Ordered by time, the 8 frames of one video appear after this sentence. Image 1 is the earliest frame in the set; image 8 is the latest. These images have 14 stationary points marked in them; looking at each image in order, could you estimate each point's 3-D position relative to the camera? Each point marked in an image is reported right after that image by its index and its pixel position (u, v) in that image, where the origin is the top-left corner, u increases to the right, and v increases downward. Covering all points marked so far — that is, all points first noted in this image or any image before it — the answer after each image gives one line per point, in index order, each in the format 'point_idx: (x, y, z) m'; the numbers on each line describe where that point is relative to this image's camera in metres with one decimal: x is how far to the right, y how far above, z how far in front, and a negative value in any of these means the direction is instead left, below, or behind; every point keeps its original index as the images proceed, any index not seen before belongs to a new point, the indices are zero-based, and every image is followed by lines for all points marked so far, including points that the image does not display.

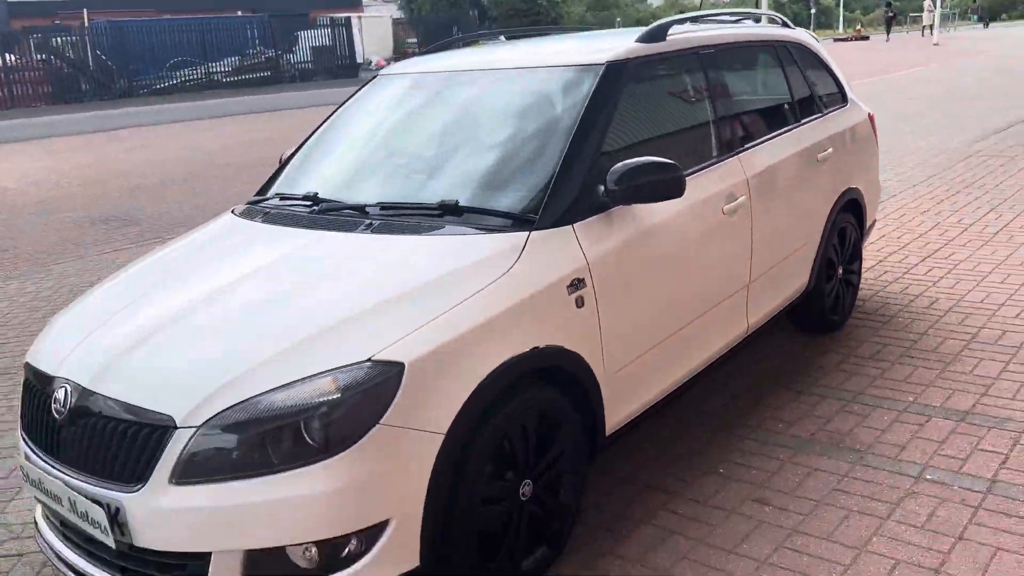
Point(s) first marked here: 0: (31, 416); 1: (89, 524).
0: (-1.5, -0.4, +2.8) m
1: (-1.2, -0.7, +2.5) m
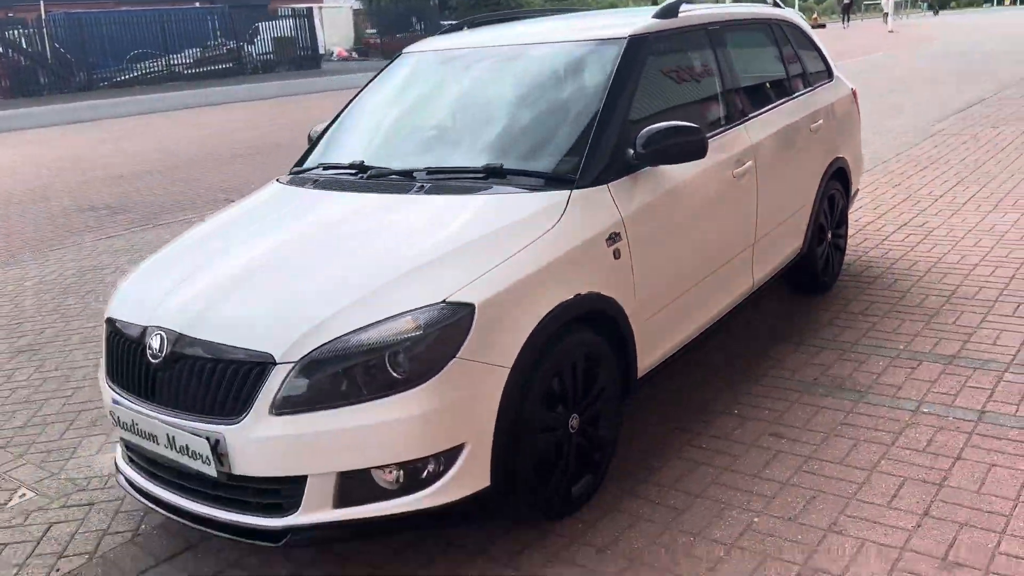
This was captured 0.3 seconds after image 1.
0: (-1.3, -0.3, +3.0) m
1: (-1.0, -0.5, +2.8) m
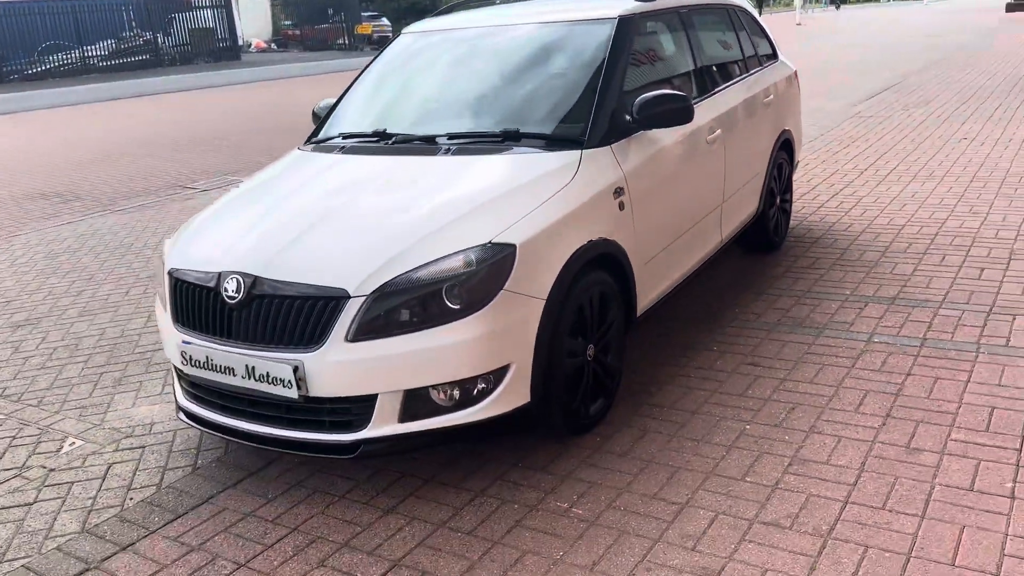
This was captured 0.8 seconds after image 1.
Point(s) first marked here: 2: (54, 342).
0: (-1.2, -0.1, +3.4) m
1: (-0.8, -0.3, +3.1) m
2: (-2.7, -0.3, +5.3) m
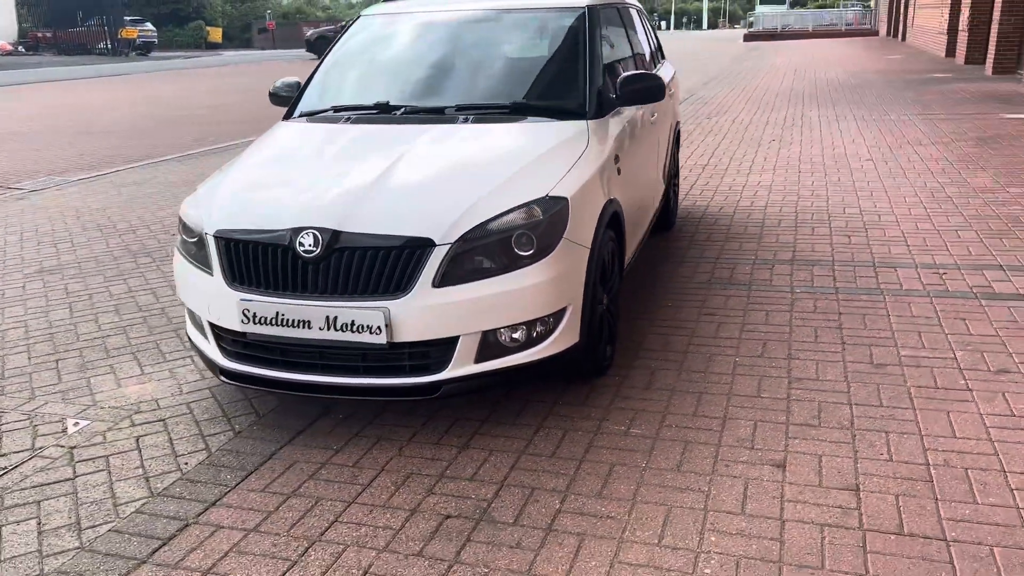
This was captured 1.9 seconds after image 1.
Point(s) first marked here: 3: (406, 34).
0: (-1.0, +0.1, +3.4) m
1: (-0.6, -0.2, +3.3) m
2: (-3.0, -0.3, +4.9) m
3: (-0.5, +1.4, +4.9) m
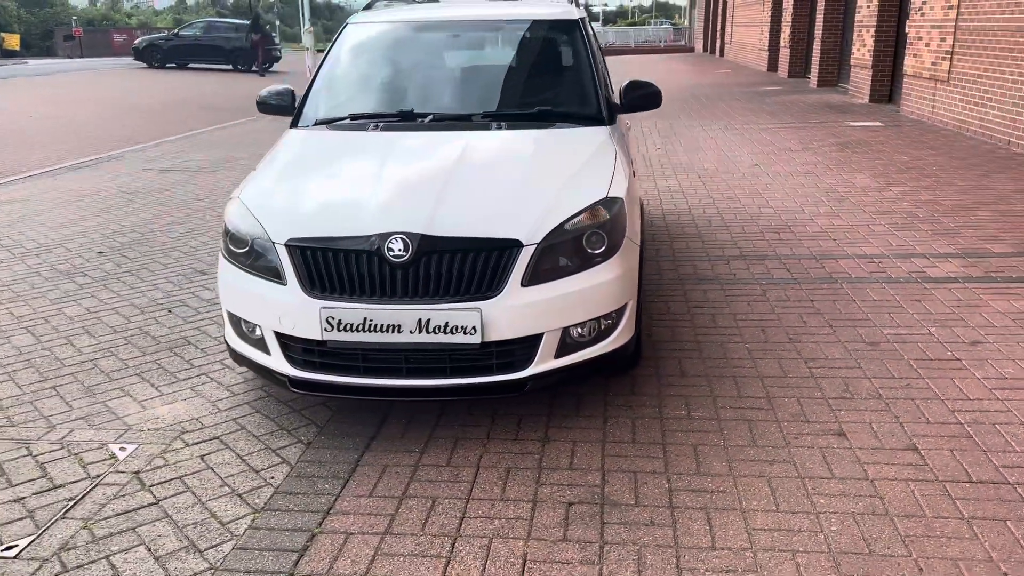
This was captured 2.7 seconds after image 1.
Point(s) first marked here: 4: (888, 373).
0: (-0.7, 0.0, +3.4) m
1: (-0.2, -0.2, +3.3) m
2: (-2.9, -0.4, +4.5) m
3: (-0.6, +1.3, +4.9) m
4: (+1.7, -0.4, +4.1) m
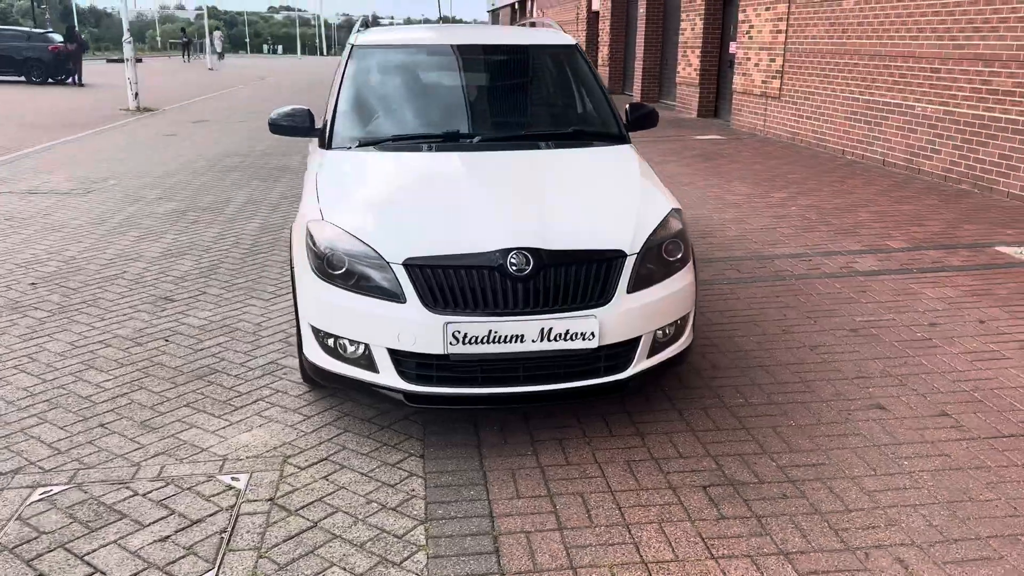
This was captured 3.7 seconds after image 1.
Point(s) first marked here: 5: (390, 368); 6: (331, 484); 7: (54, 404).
0: (-0.2, 0.0, +3.5) m
1: (+0.2, -0.2, +3.6) m
2: (-2.6, -0.6, +4.1) m
3: (-0.5, +1.3, +5.0) m
4: (+2.0, -0.3, +4.7) m
5: (-0.5, -0.3, +3.6) m
6: (-0.7, -0.8, +3.4) m
7: (-2.2, -0.5, +4.2) m
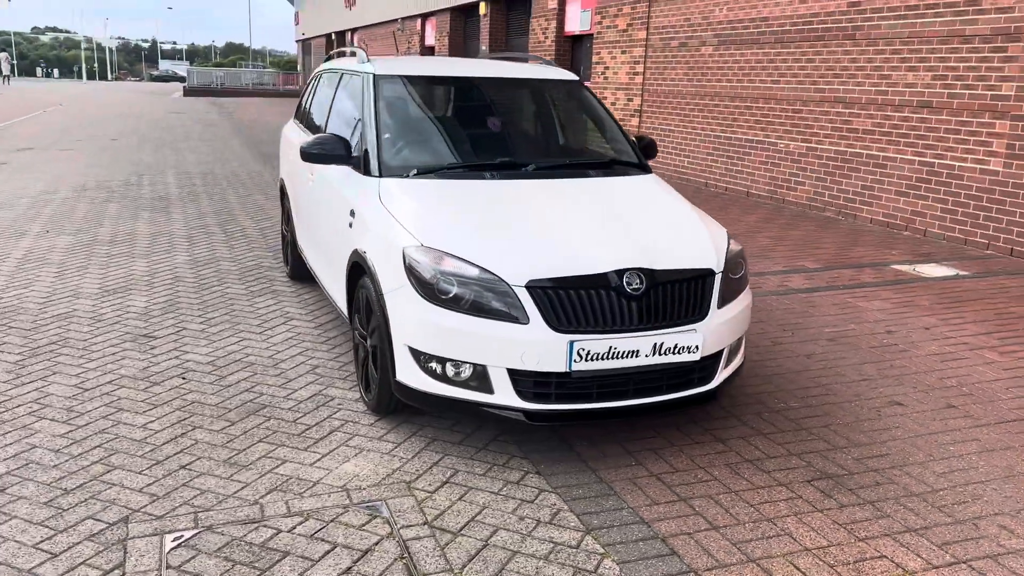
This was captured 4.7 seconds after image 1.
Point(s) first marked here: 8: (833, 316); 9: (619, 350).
0: (+0.3, -0.1, +3.7) m
1: (+0.7, -0.3, +3.8) m
2: (-2.2, -0.7, +3.7) m
3: (-0.4, +1.1, +5.1) m
4: (+2.1, -0.4, +5.4) m
5: (0.0, -0.4, +3.7) m
6: (-0.2, -0.8, +3.5) m
7: (-1.8, -0.7, +3.9) m
8: (+2.2, -0.2, +6.3) m
9: (+0.4, -0.3, +3.7) m
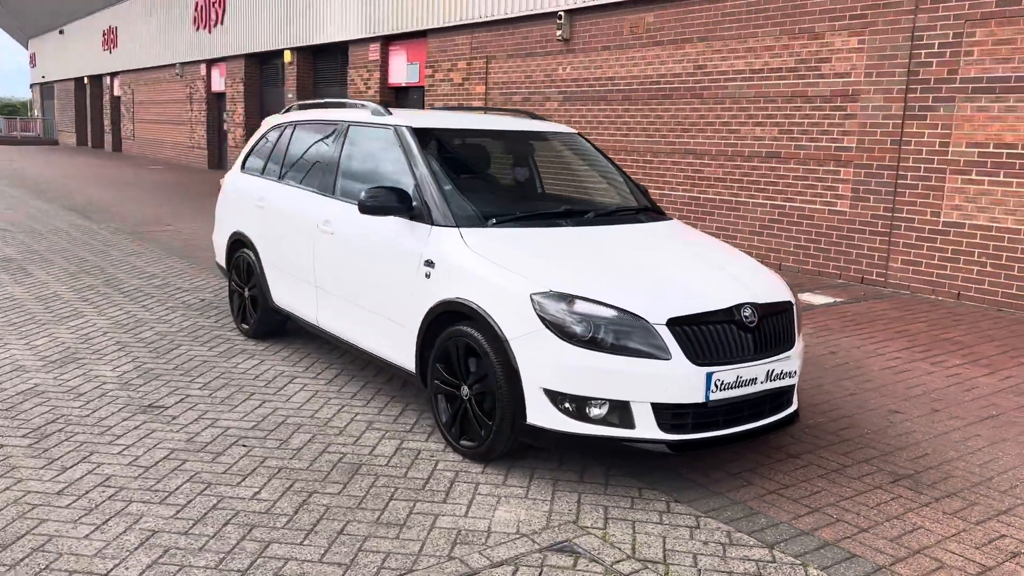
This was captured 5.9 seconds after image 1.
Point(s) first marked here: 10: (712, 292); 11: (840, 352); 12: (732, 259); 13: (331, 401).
0: (+0.9, -0.3, +4.0) m
1: (+1.3, -0.4, +4.2) m
2: (-1.4, -1.0, +3.3) m
3: (-0.2, +0.8, +5.2) m
4: (+2.2, -0.6, +6.1) m
5: (+0.6, -0.6, +3.9) m
6: (+0.6, -1.0, +3.6) m
7: (-1.1, -0.9, +3.6) m
8: (+2.1, -0.4, +7.0) m
9: (+1.0, -0.4, +4.1) m
10: (+0.9, 0.0, +4.1) m
11: (+2.5, -0.5, +6.7) m
12: (+1.1, +0.1, +4.7) m
13: (-1.1, -0.7, +5.2) m
